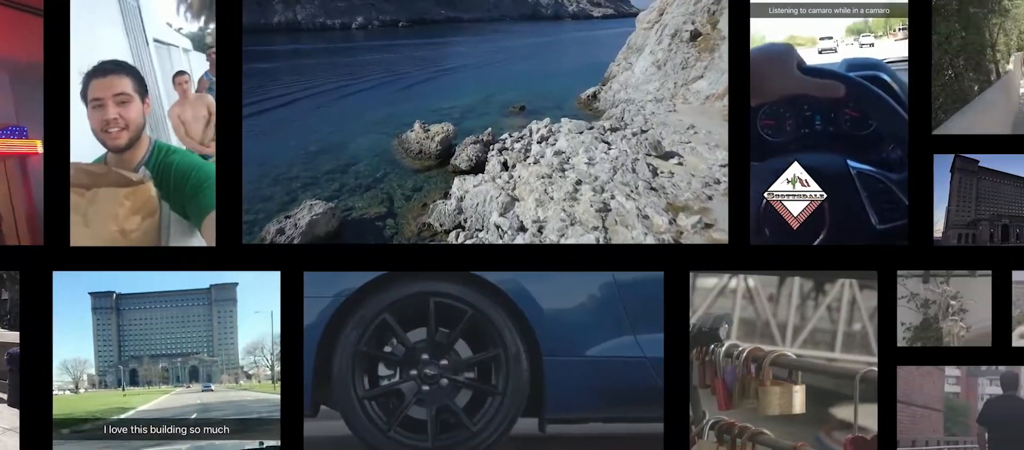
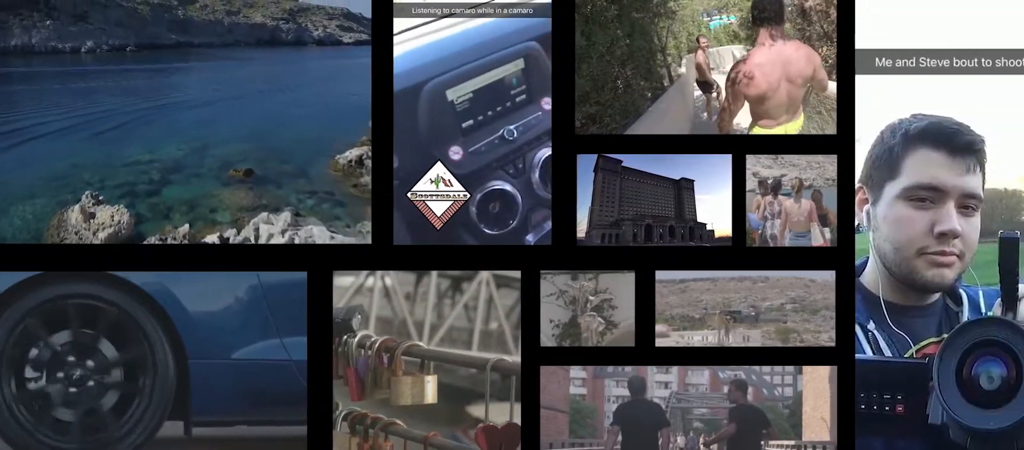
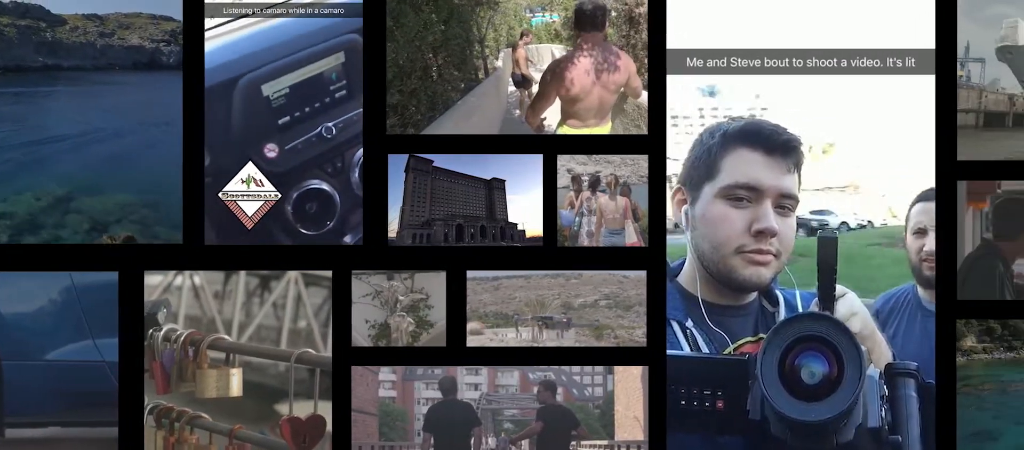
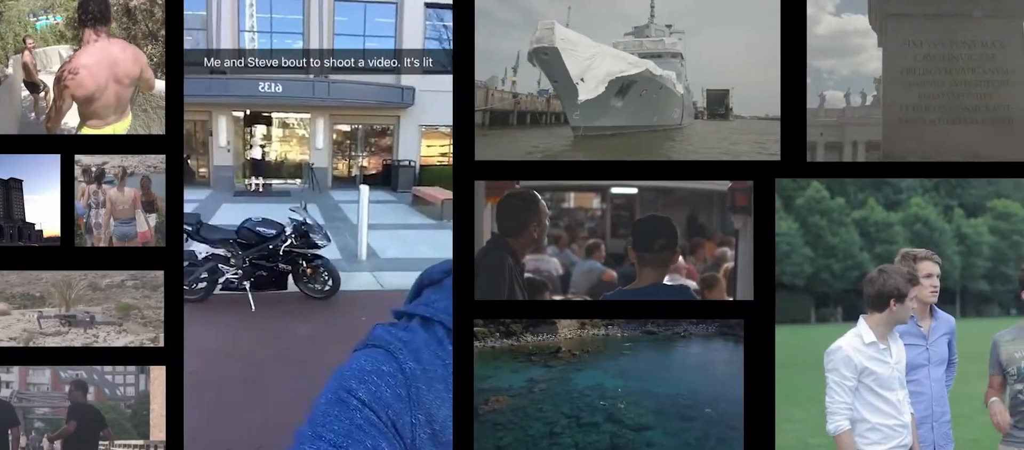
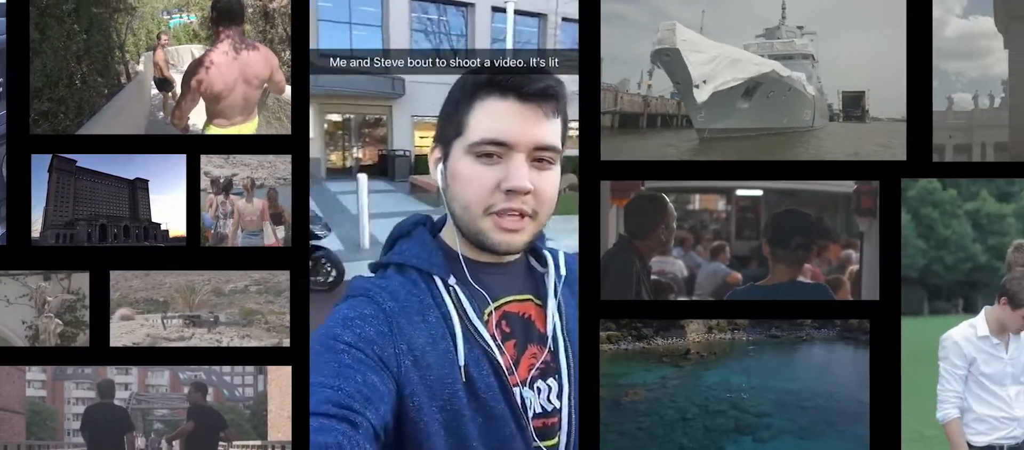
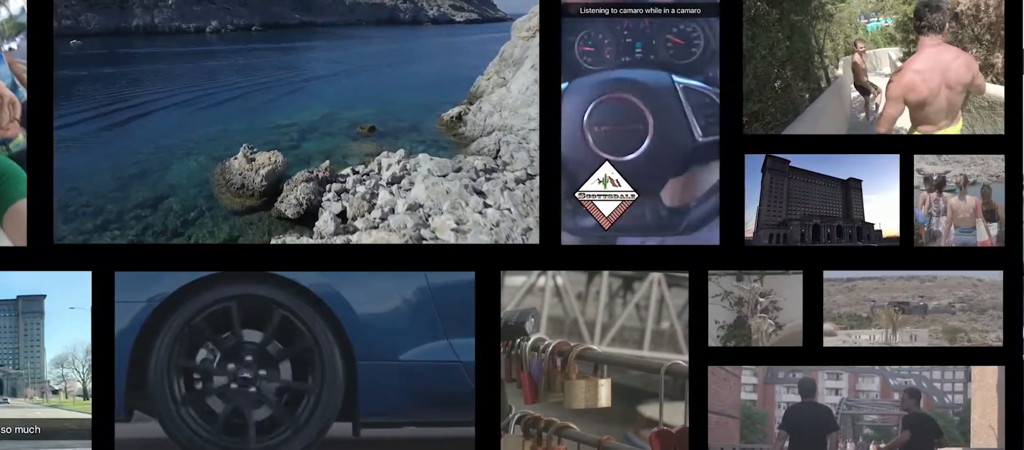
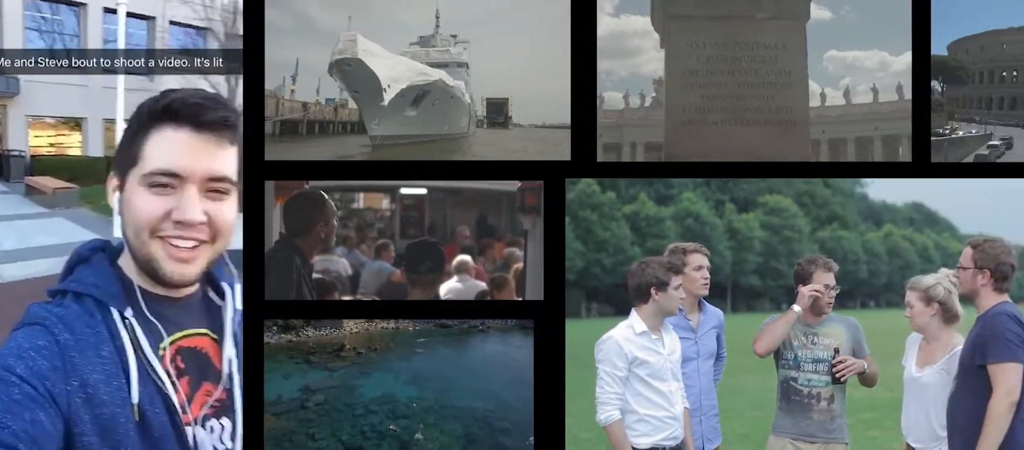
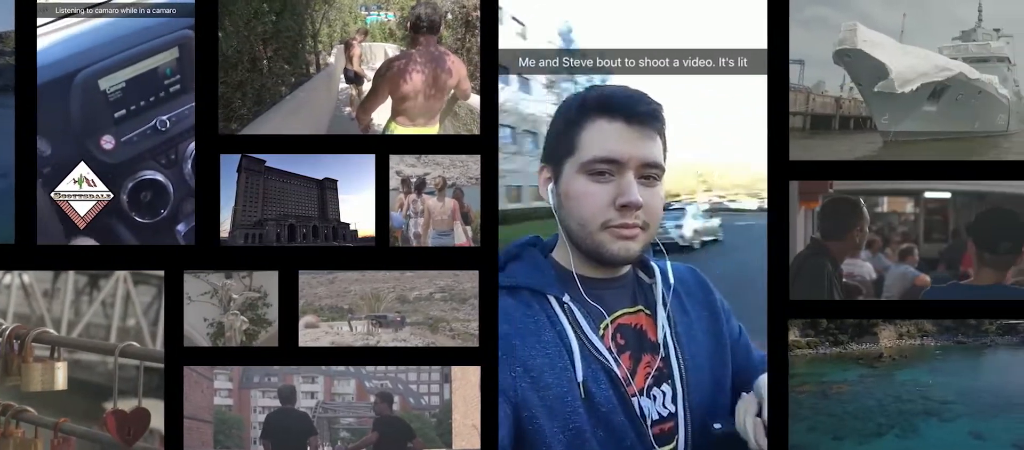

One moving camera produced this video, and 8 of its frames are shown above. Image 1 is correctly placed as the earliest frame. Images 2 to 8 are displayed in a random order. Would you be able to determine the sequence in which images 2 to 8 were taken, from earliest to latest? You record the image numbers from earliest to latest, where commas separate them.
6, 2, 3, 8, 5, 4, 7
